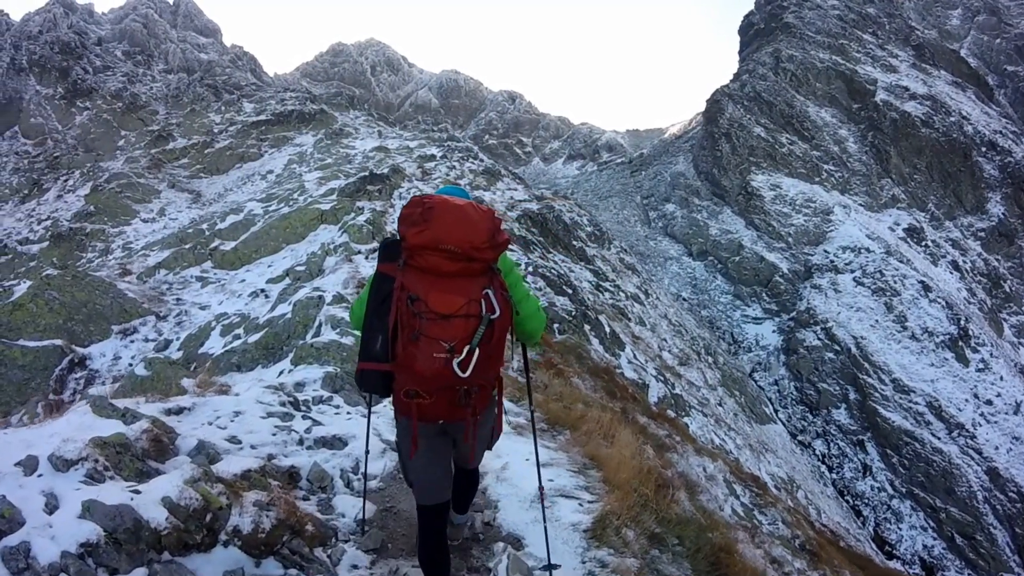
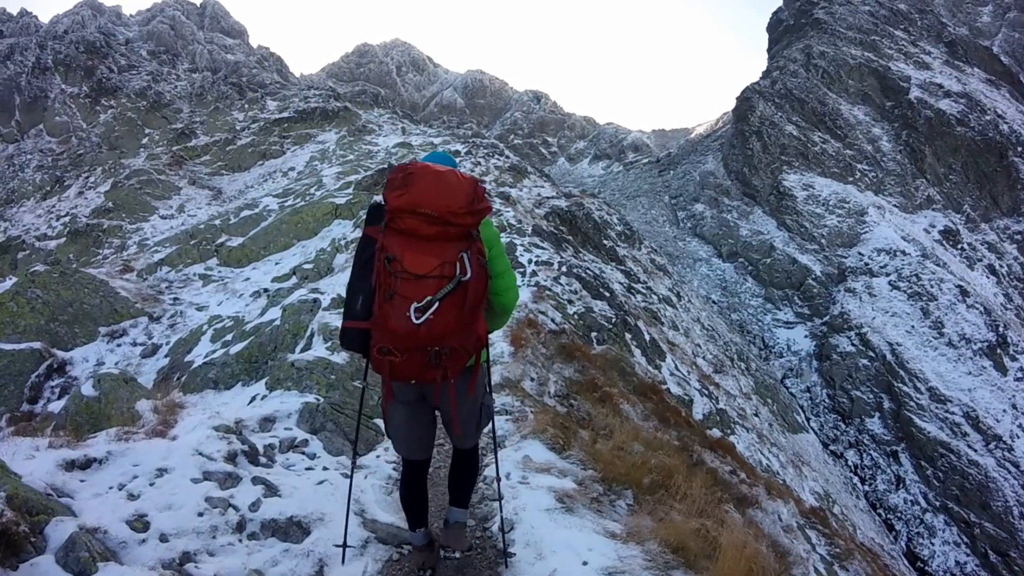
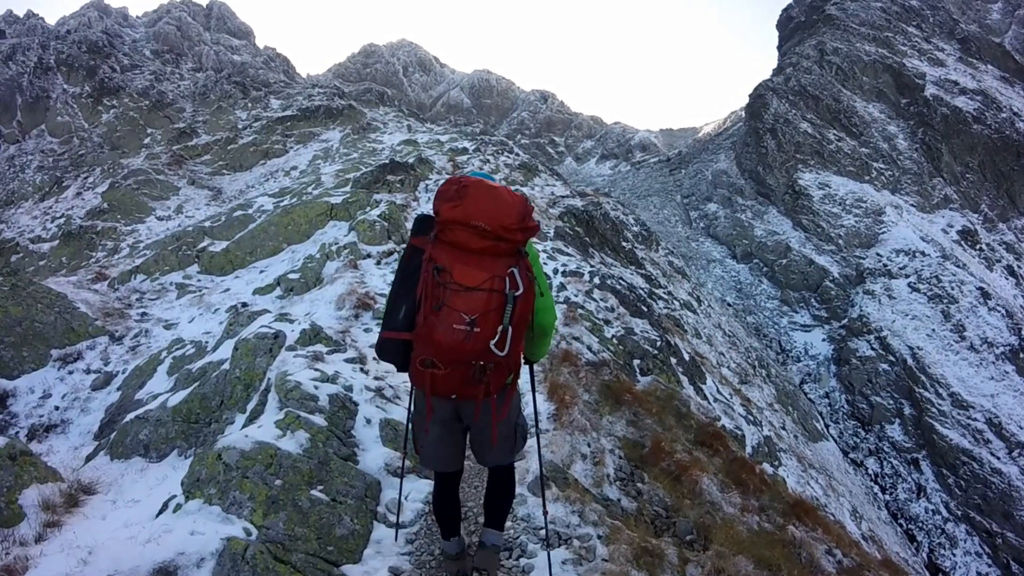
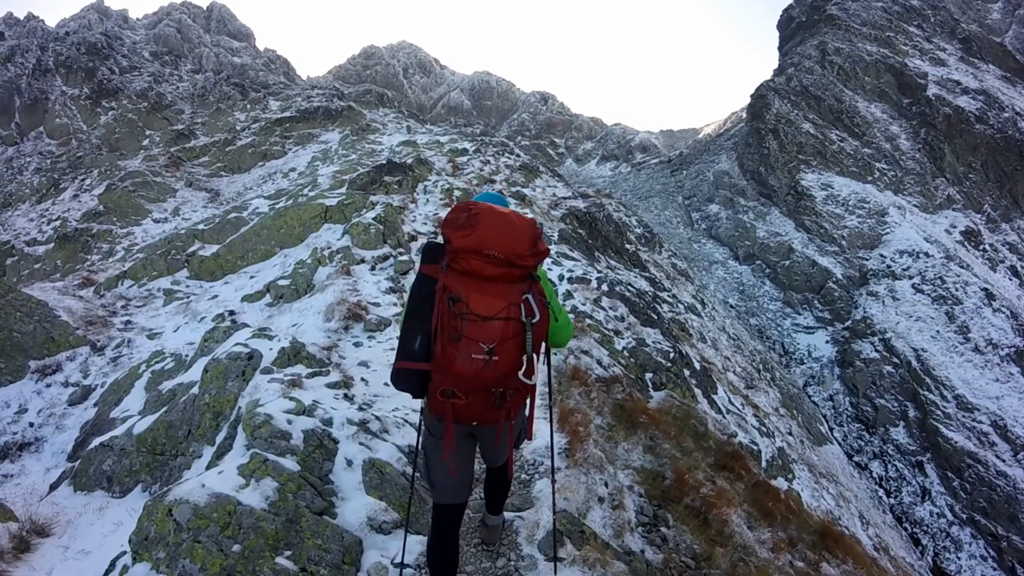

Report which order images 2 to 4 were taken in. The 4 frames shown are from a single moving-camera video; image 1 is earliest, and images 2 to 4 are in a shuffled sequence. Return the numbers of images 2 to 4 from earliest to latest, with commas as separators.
2, 3, 4
